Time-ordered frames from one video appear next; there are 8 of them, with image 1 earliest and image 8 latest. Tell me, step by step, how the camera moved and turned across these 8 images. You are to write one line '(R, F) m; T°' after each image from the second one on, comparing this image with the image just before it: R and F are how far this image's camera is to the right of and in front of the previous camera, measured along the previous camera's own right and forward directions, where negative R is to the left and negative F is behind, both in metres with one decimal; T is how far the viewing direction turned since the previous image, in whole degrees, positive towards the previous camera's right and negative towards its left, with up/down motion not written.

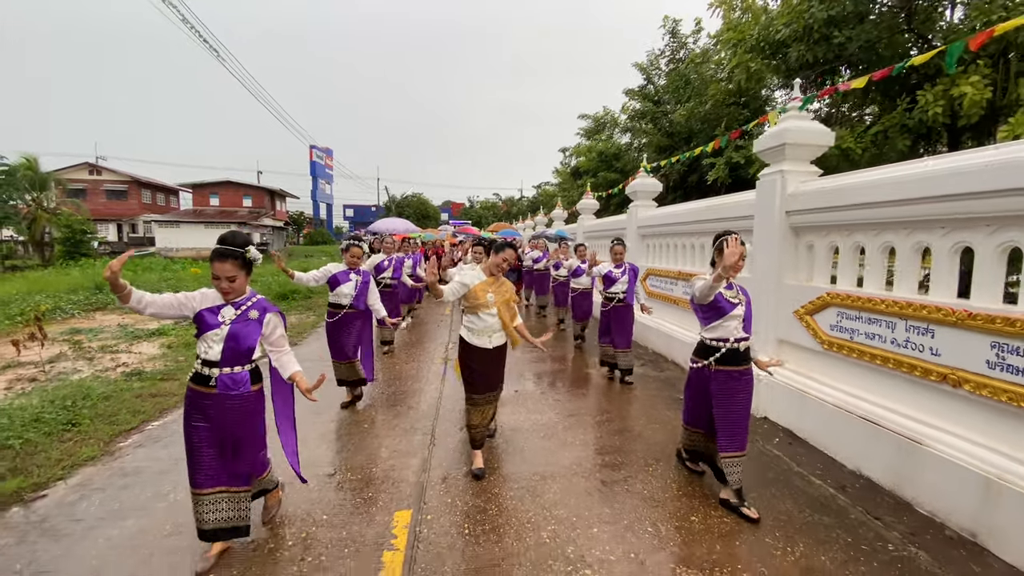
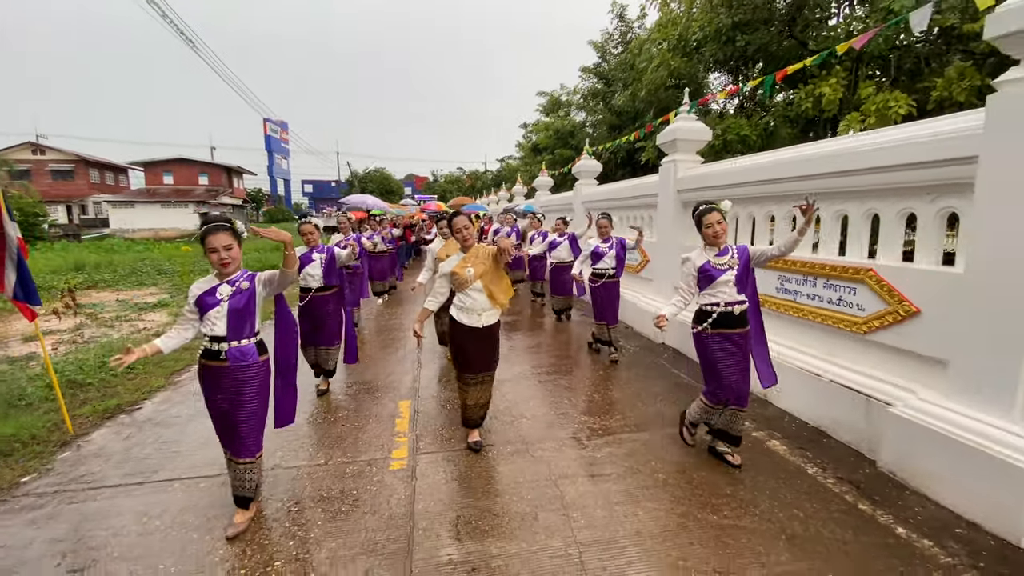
(0.0, -1.4) m; +4°
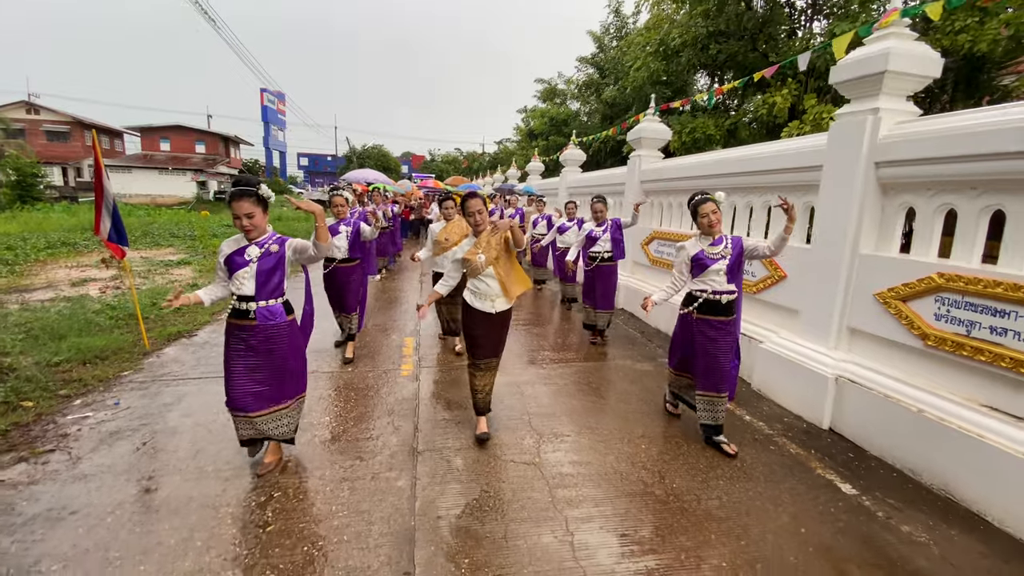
(+0.1, -1.2) m; +1°
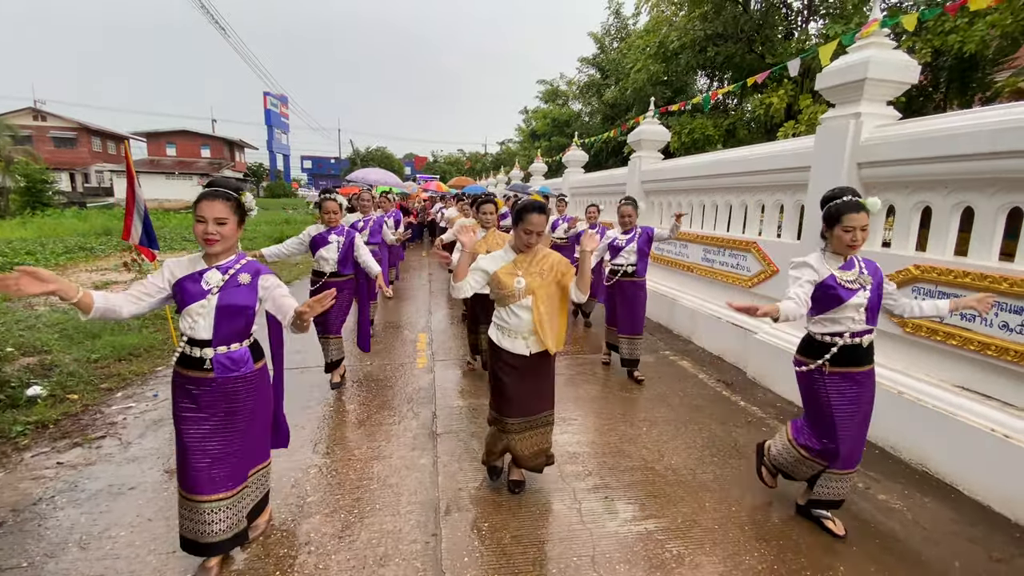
(0.0, -0.3) m; 0°
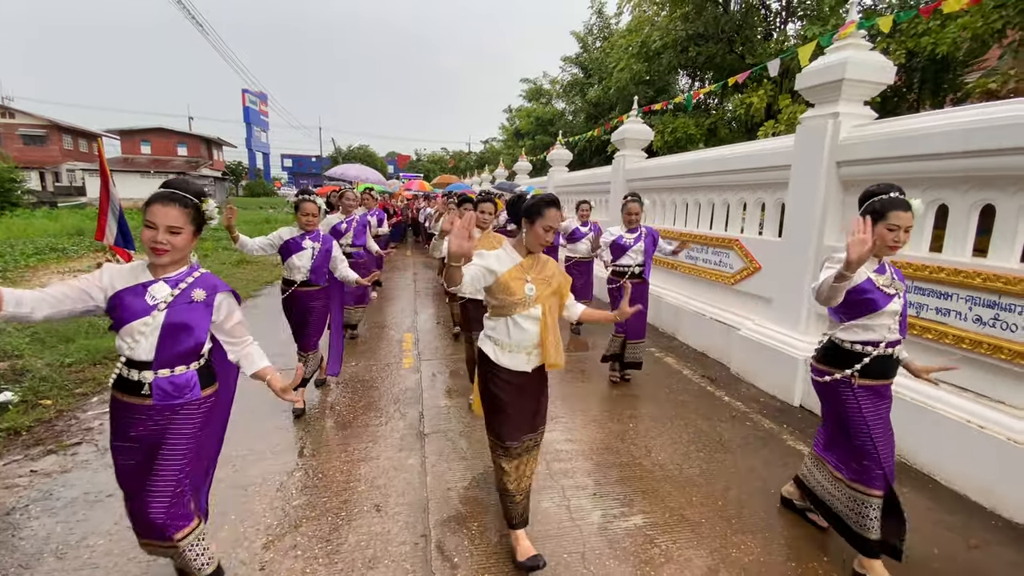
(0.0, 0.0) m; +2°
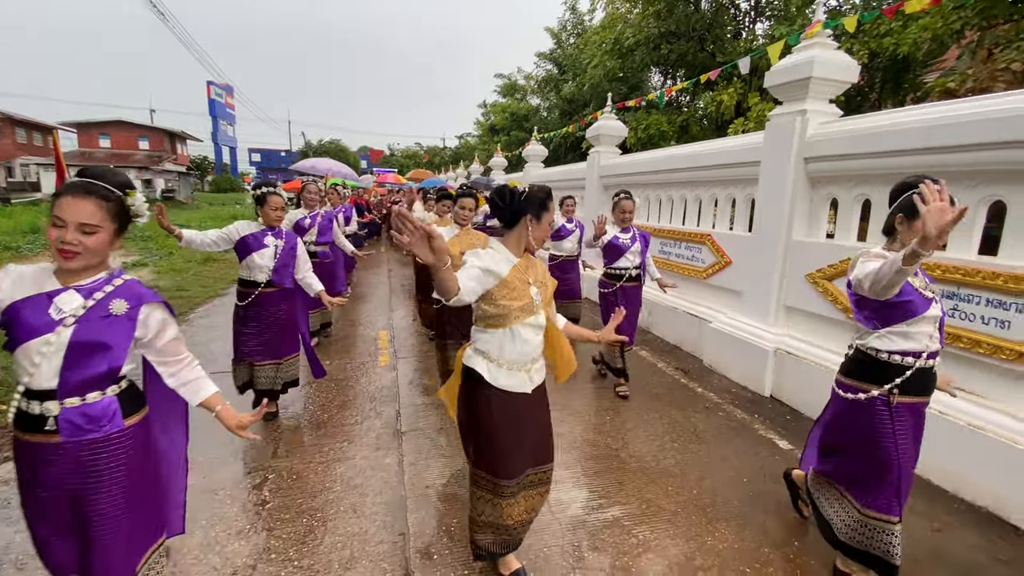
(0.0, 0.0) m; +3°
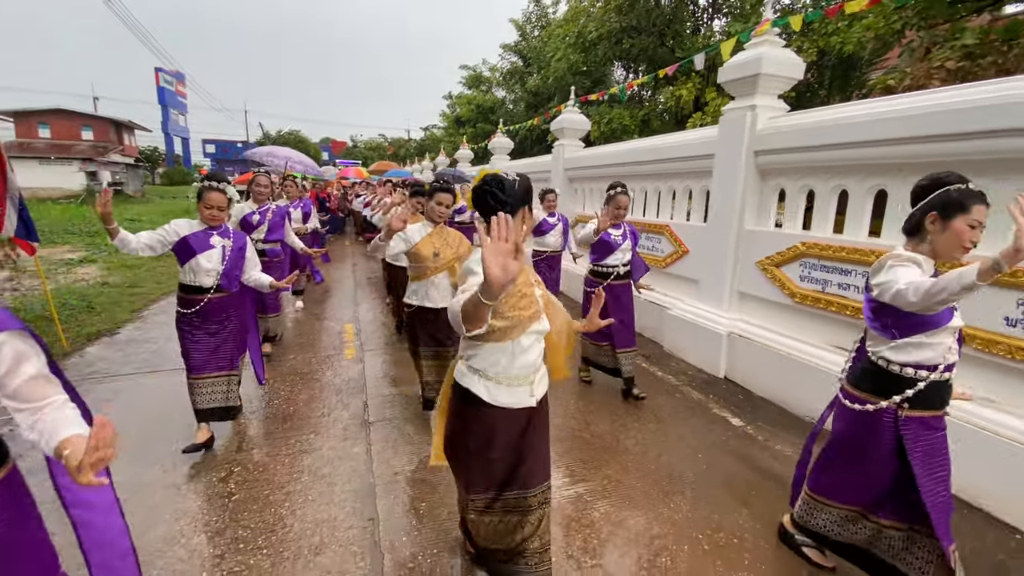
(0.0, -0.1) m; +4°
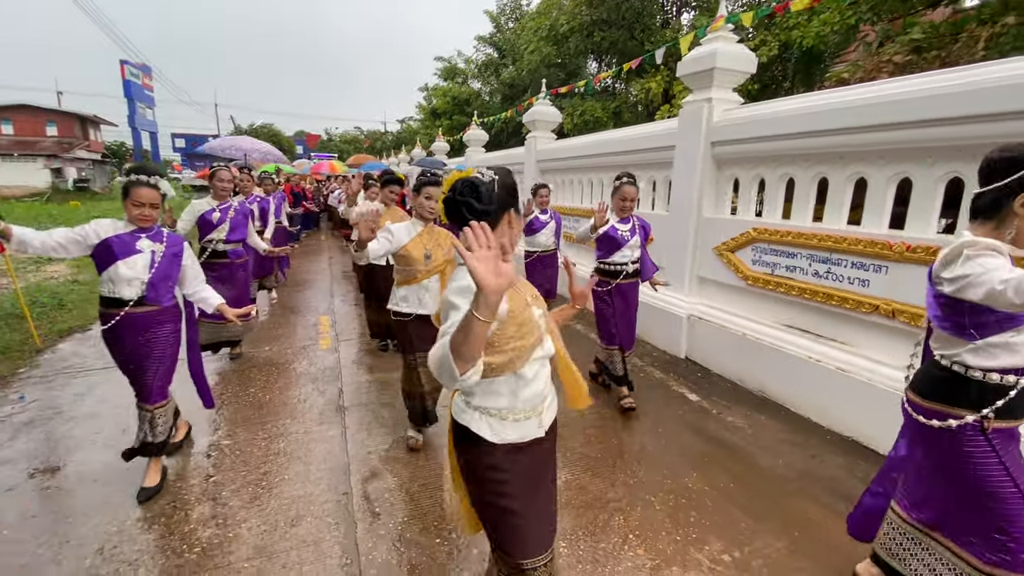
(+0.1, -0.2) m; +2°
